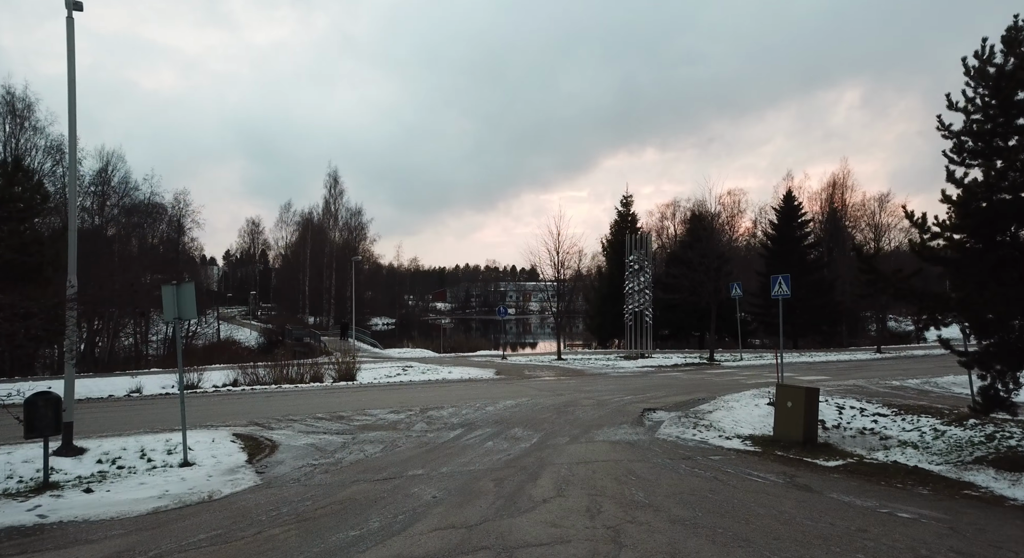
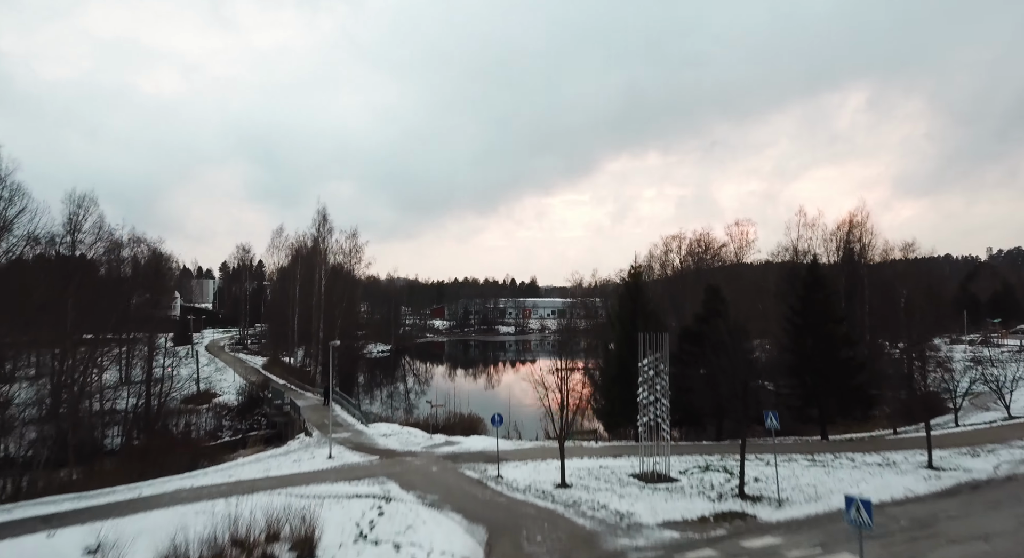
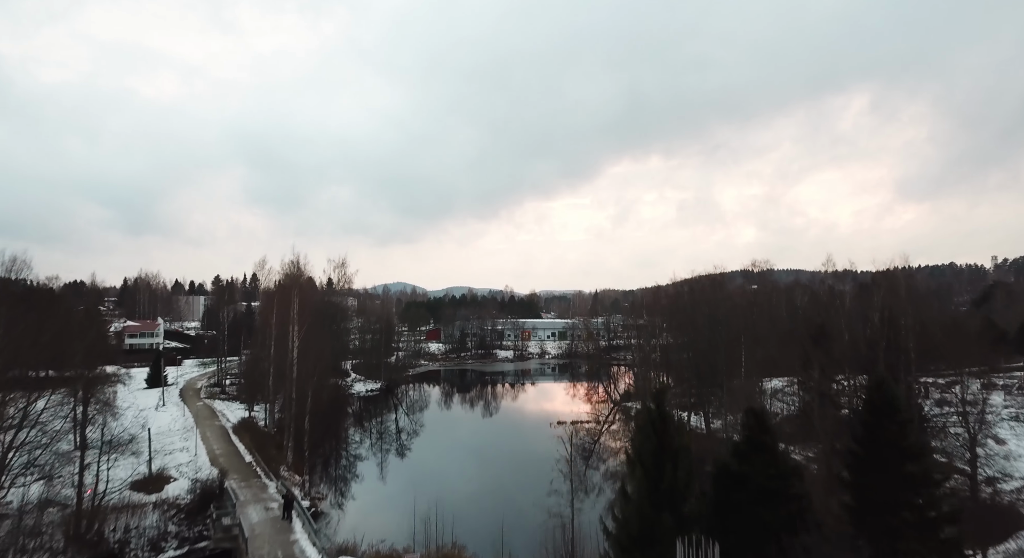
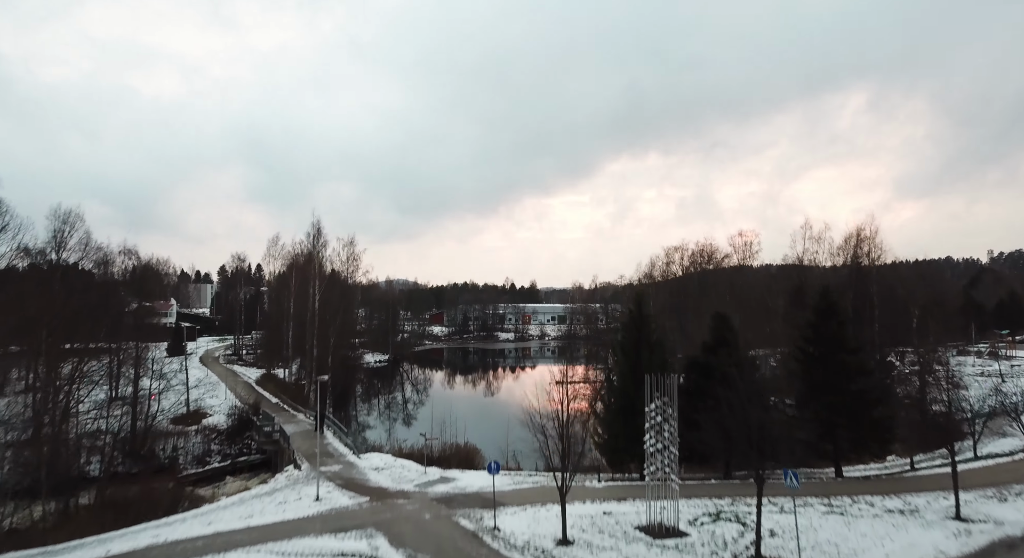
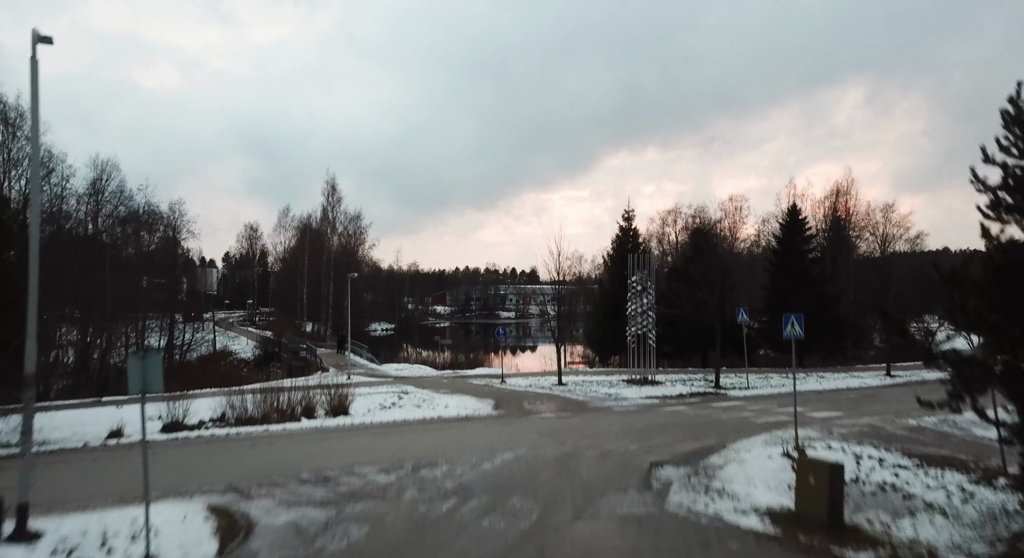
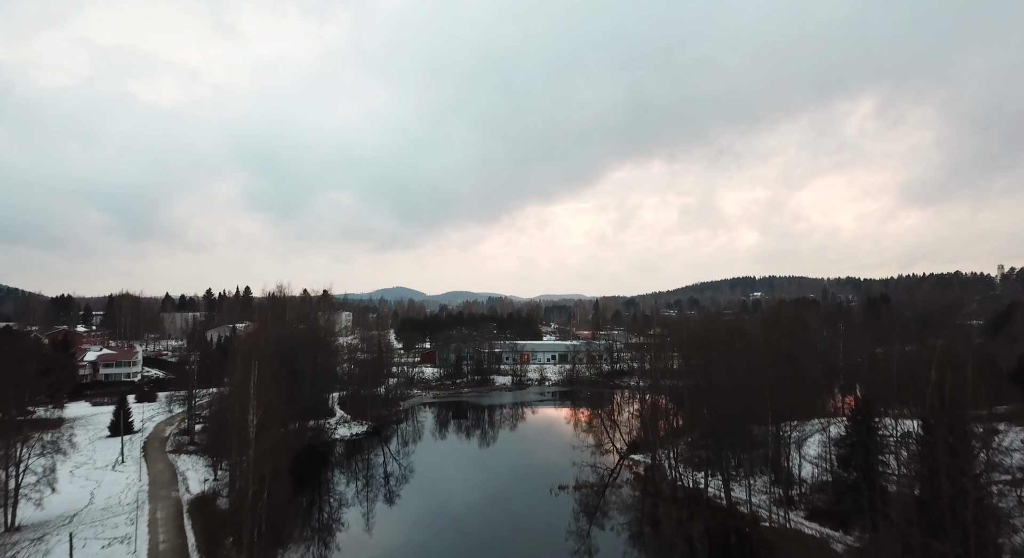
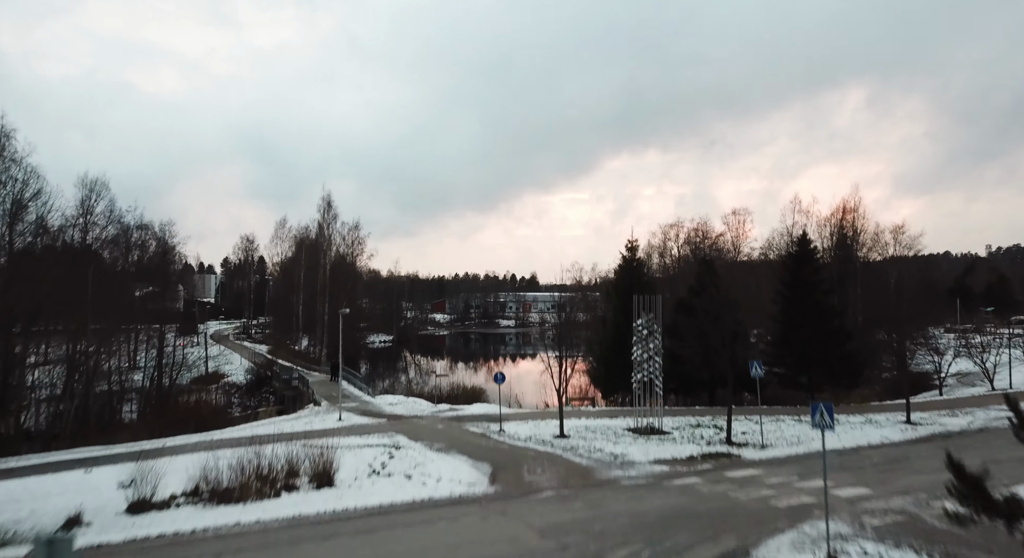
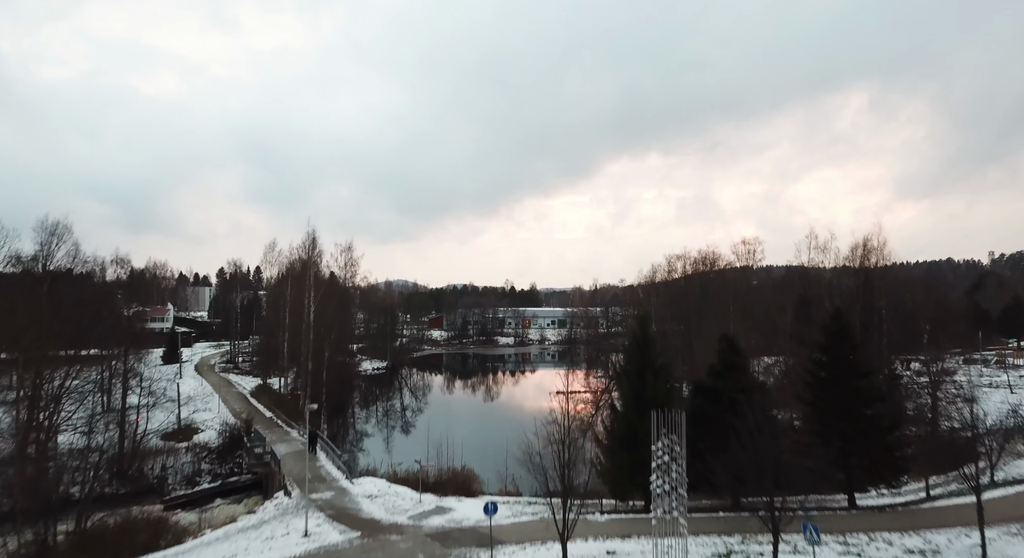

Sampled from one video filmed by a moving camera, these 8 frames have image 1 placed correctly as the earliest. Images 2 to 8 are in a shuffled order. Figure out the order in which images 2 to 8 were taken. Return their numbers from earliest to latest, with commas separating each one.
5, 7, 2, 4, 8, 3, 6
